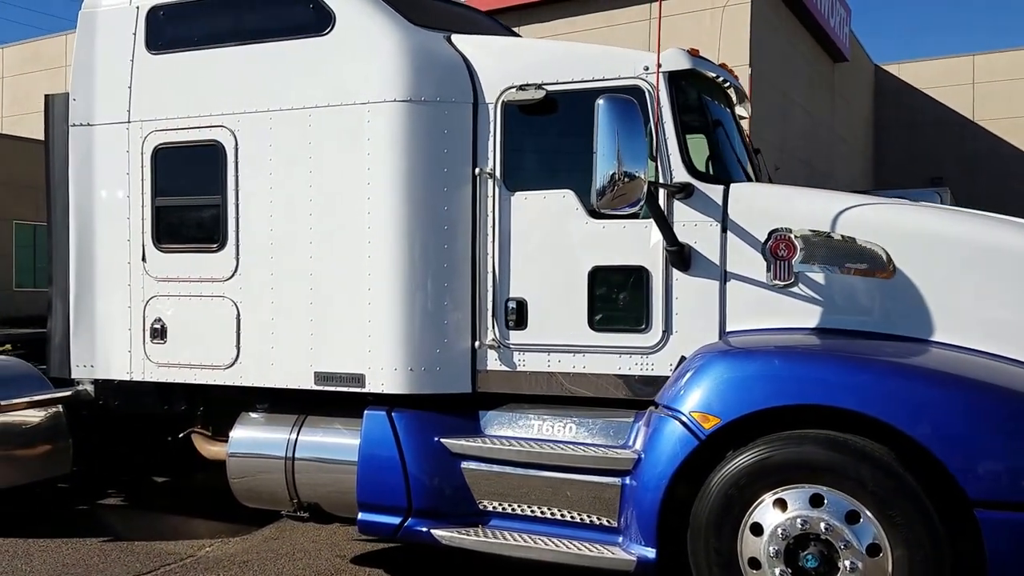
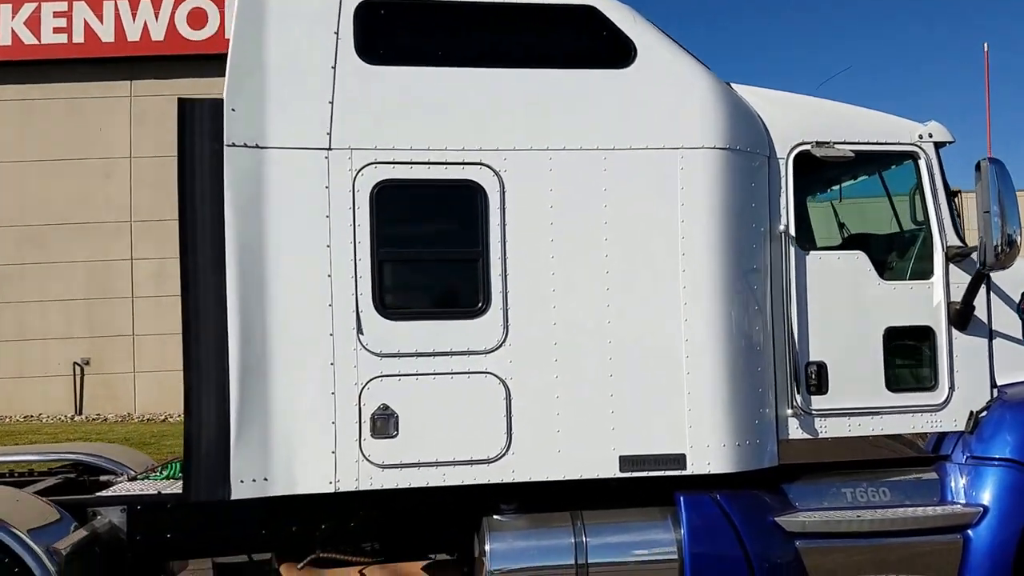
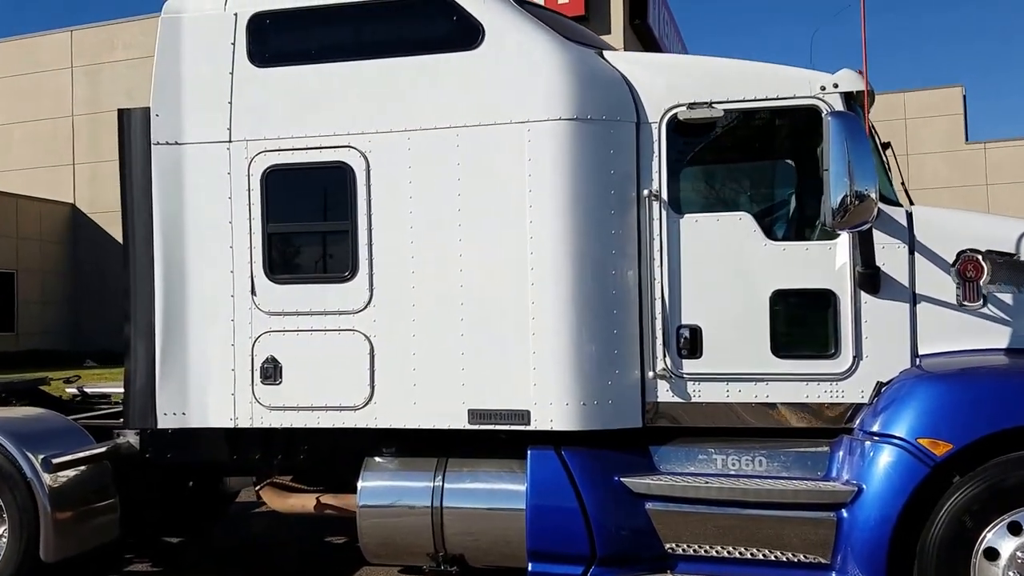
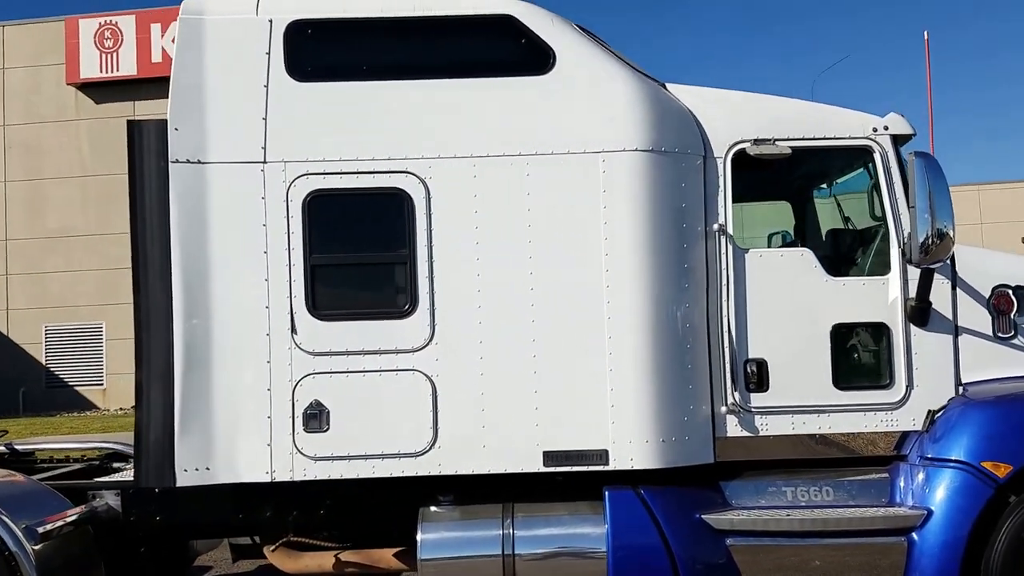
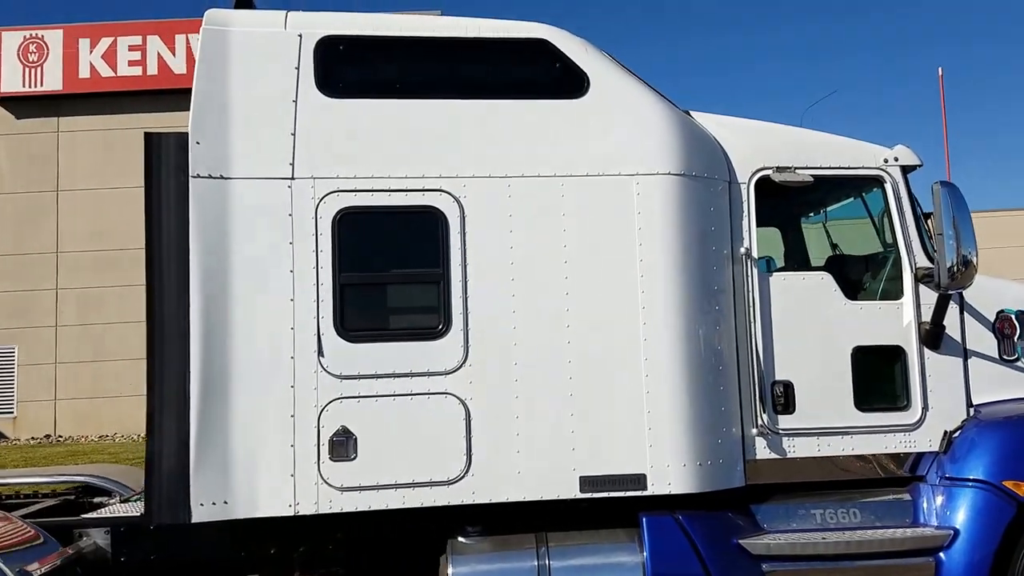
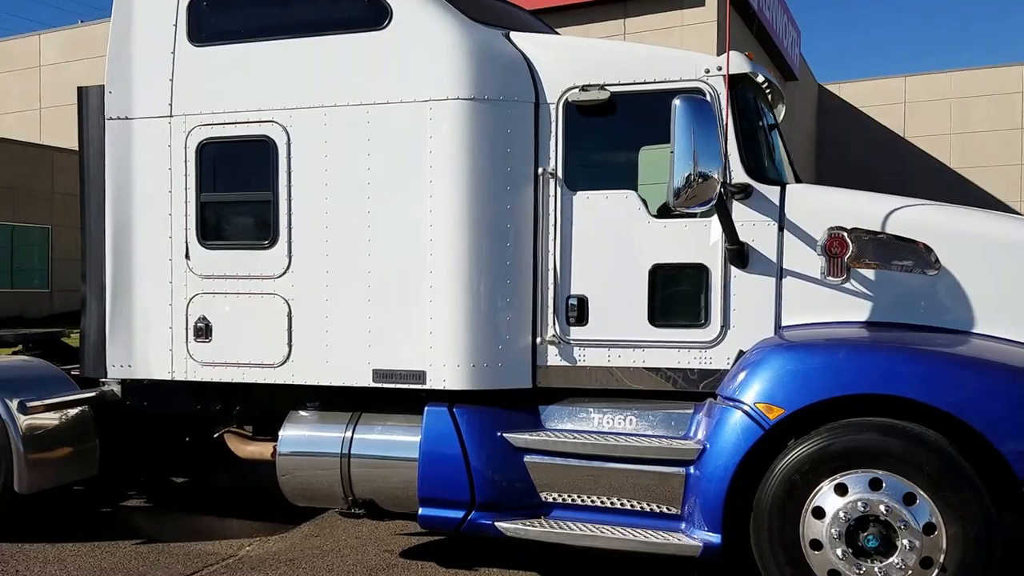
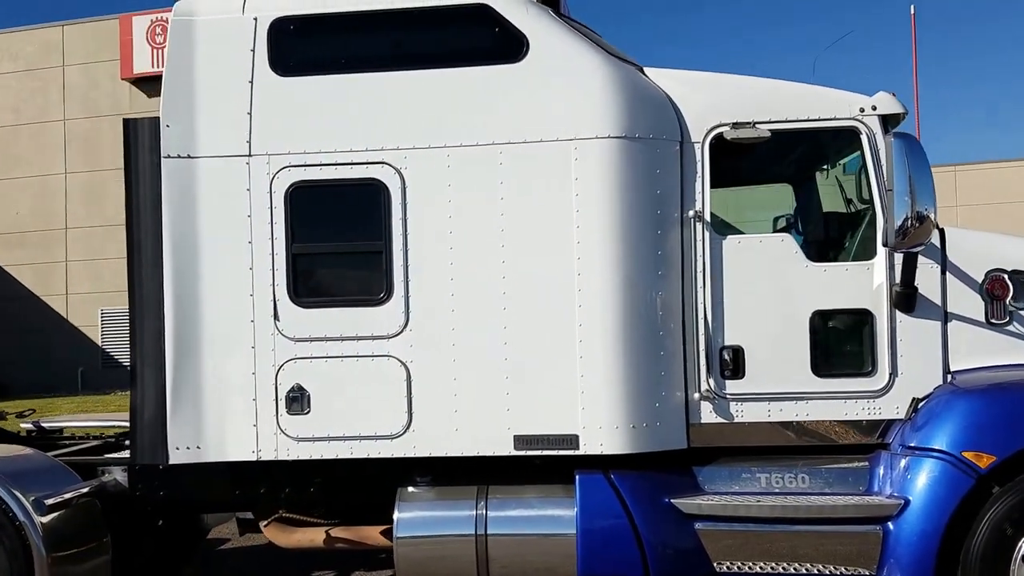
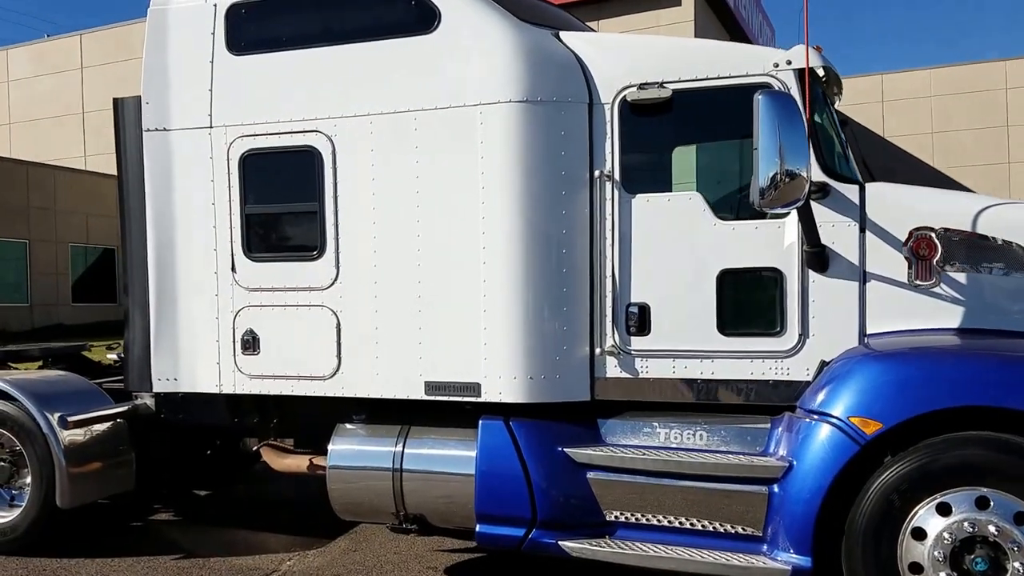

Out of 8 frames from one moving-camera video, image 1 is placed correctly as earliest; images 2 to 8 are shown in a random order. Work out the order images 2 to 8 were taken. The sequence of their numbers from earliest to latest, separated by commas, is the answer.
6, 8, 3, 7, 4, 5, 2
